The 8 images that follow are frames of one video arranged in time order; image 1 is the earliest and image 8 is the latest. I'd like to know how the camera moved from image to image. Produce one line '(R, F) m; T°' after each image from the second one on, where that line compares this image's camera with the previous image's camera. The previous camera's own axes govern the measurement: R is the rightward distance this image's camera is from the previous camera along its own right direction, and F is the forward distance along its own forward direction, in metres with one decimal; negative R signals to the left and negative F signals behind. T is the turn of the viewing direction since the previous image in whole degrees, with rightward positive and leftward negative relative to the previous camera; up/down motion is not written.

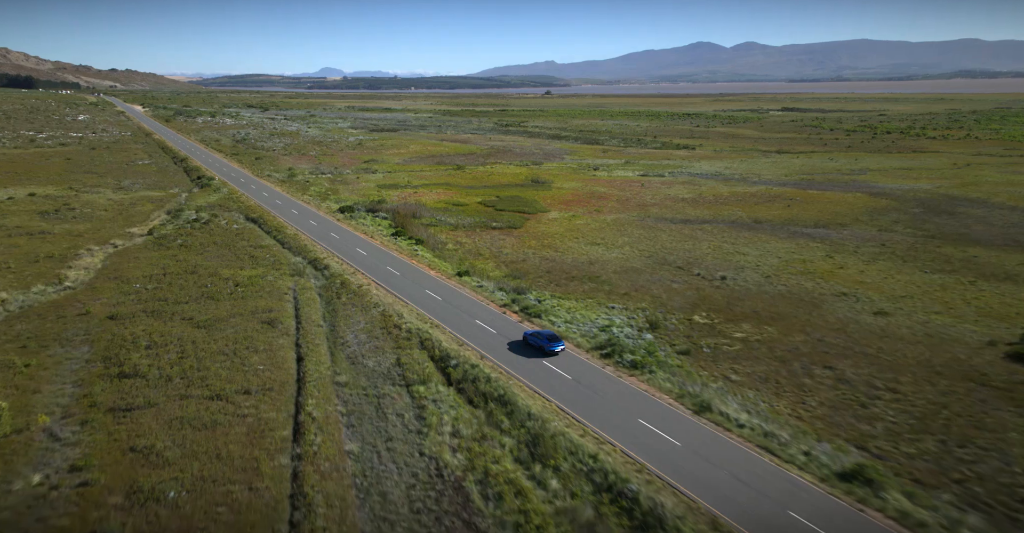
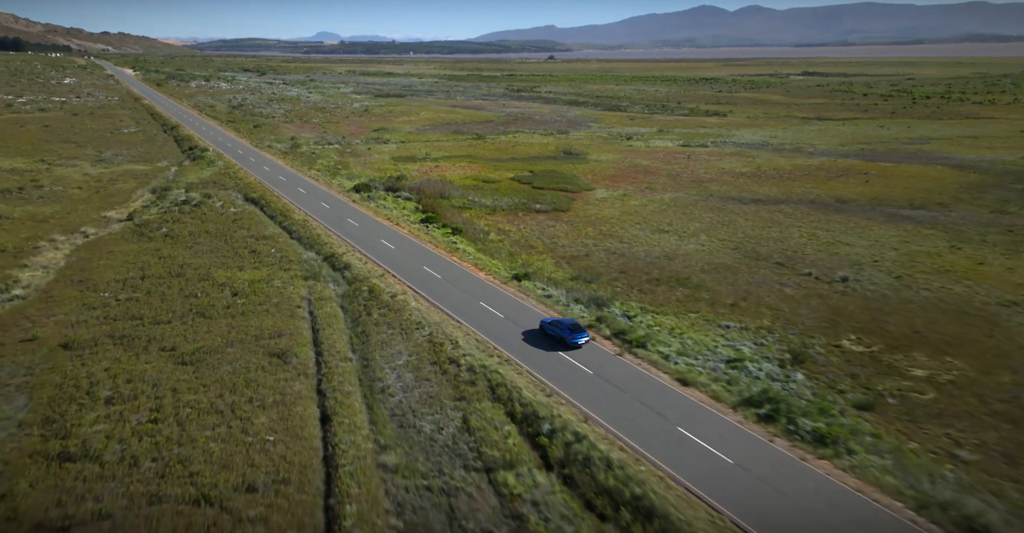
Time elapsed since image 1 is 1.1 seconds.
(-4.4, +11.0) m; 0°
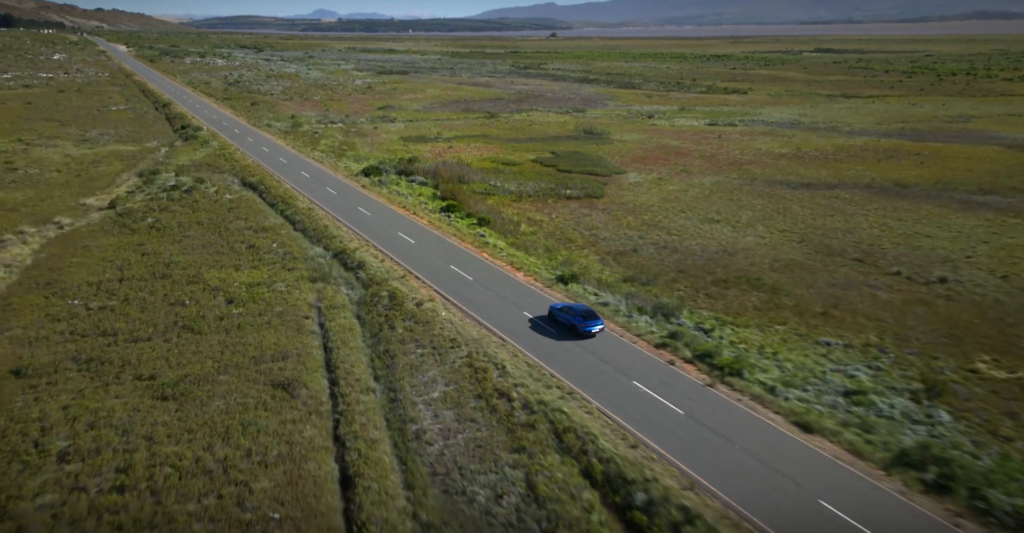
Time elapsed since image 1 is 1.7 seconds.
(-2.3, +6.2) m; 0°
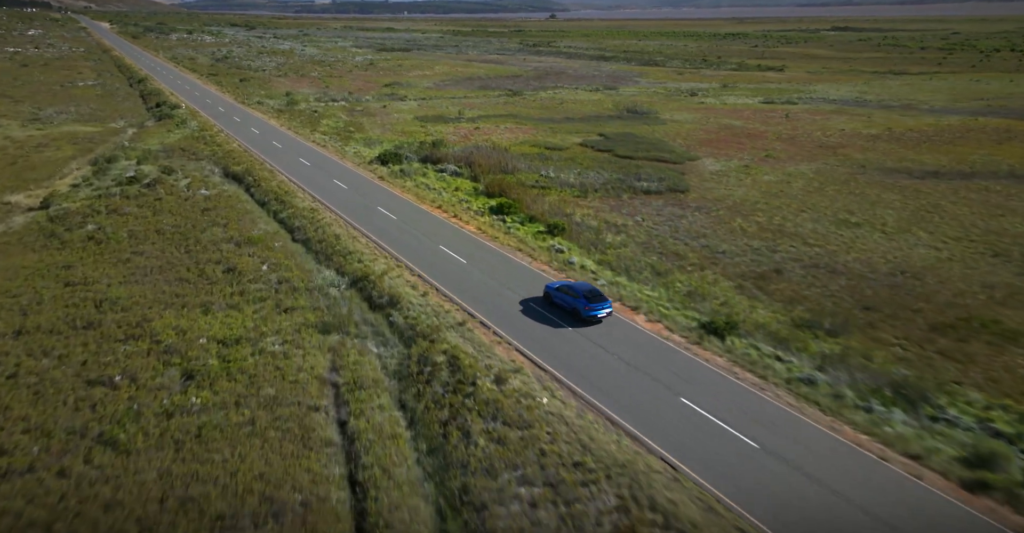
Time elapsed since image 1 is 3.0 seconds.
(-4.2, +12.6) m; 0°
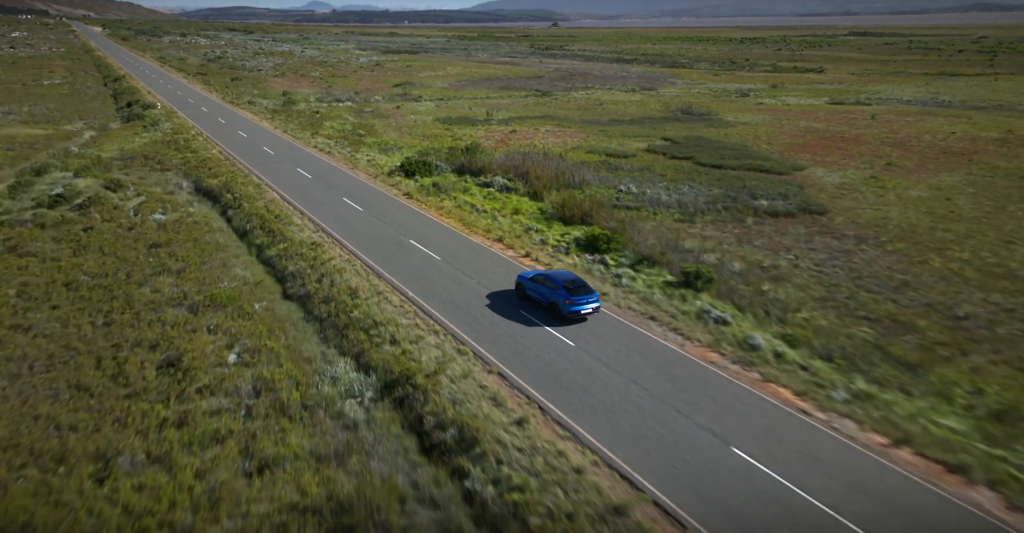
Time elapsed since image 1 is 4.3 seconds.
(-3.7, +12.0) m; 0°
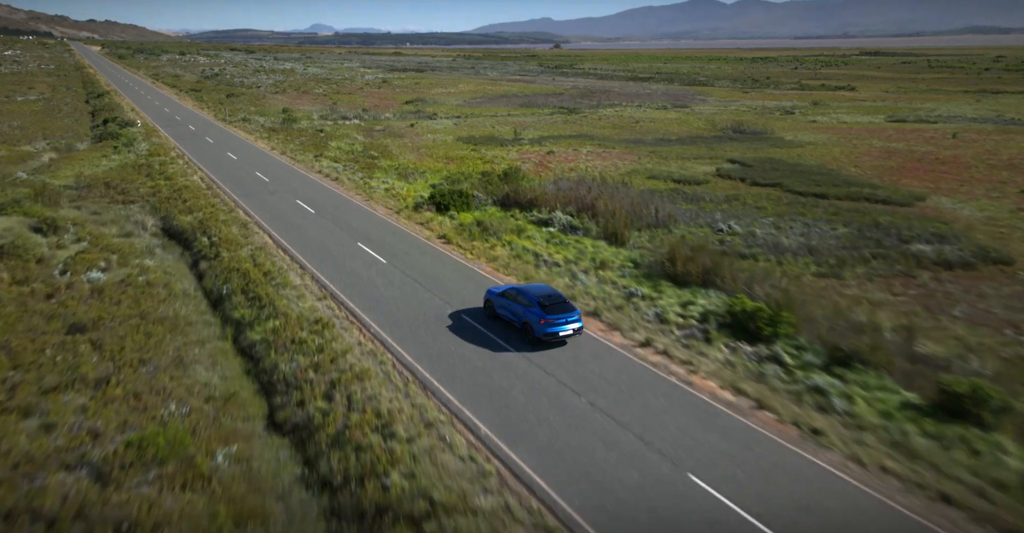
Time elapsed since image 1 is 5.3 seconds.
(-2.7, +8.6) m; 0°
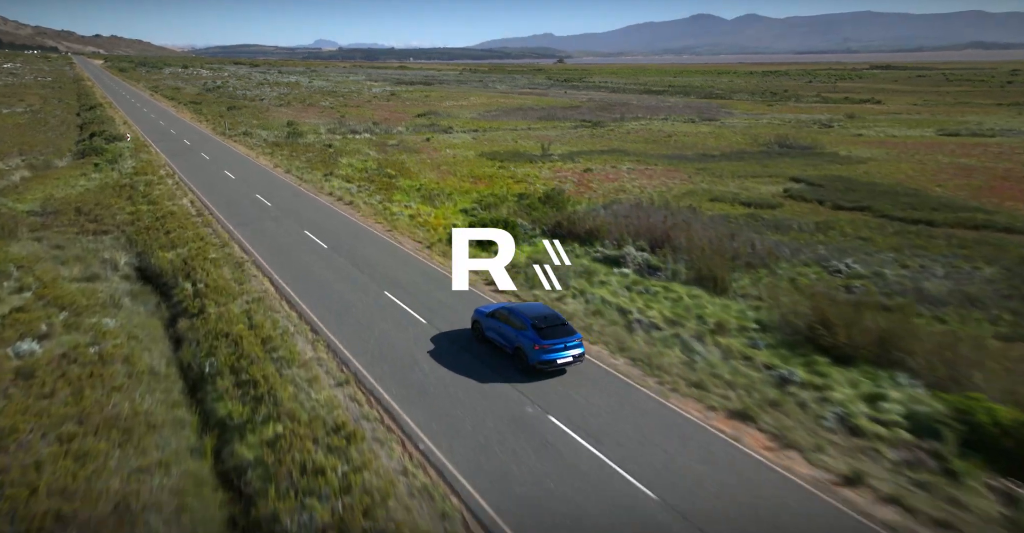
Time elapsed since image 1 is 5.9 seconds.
(-2.0, +5.6) m; 0°
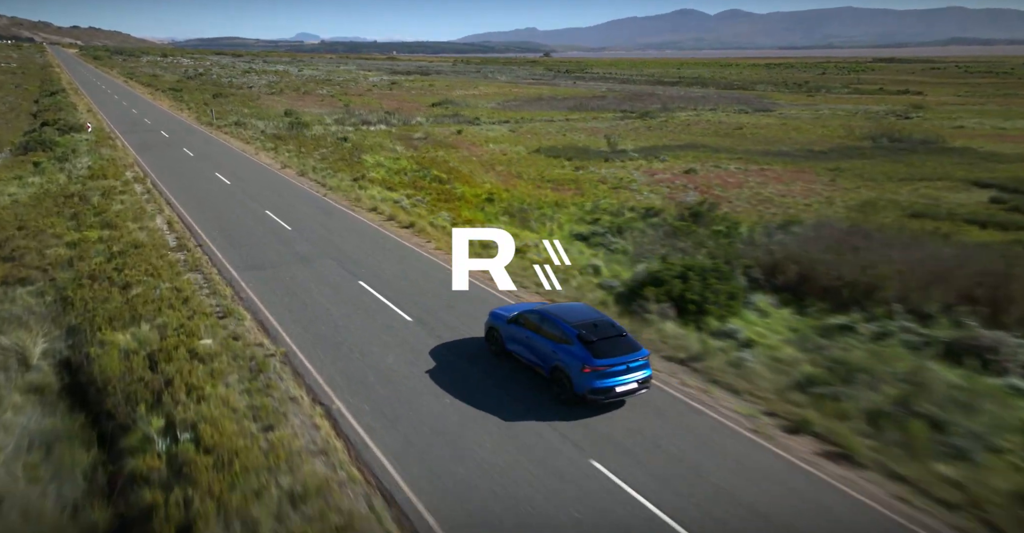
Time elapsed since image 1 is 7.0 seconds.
(-5.1, +10.8) m; +1°
